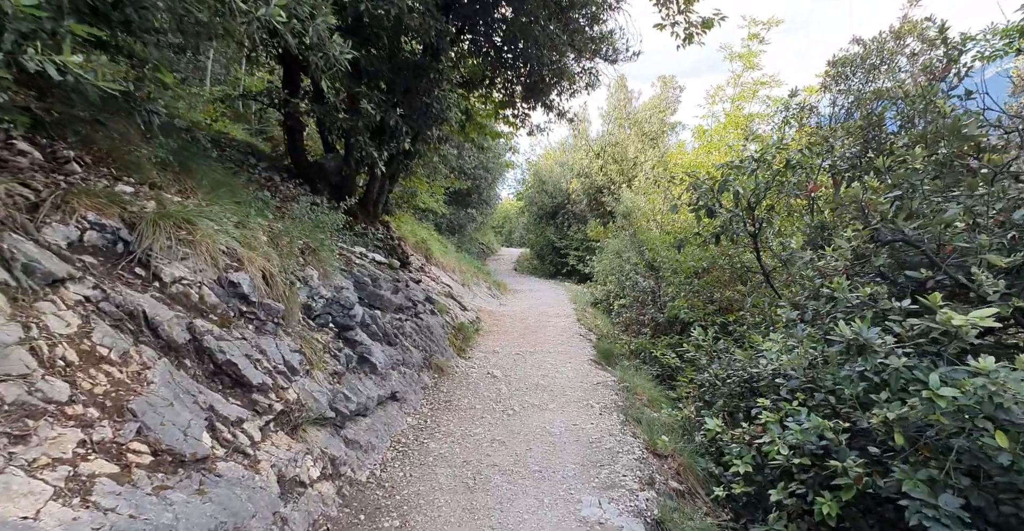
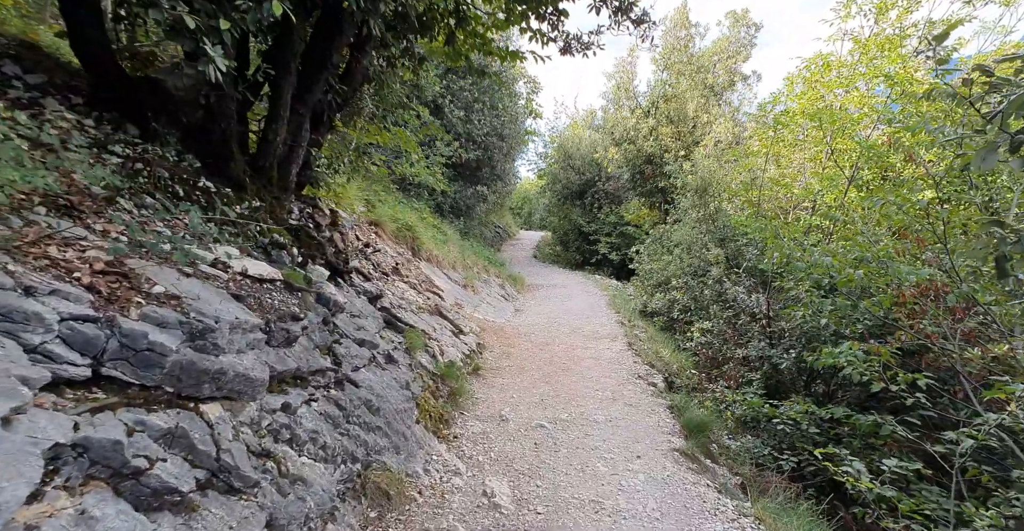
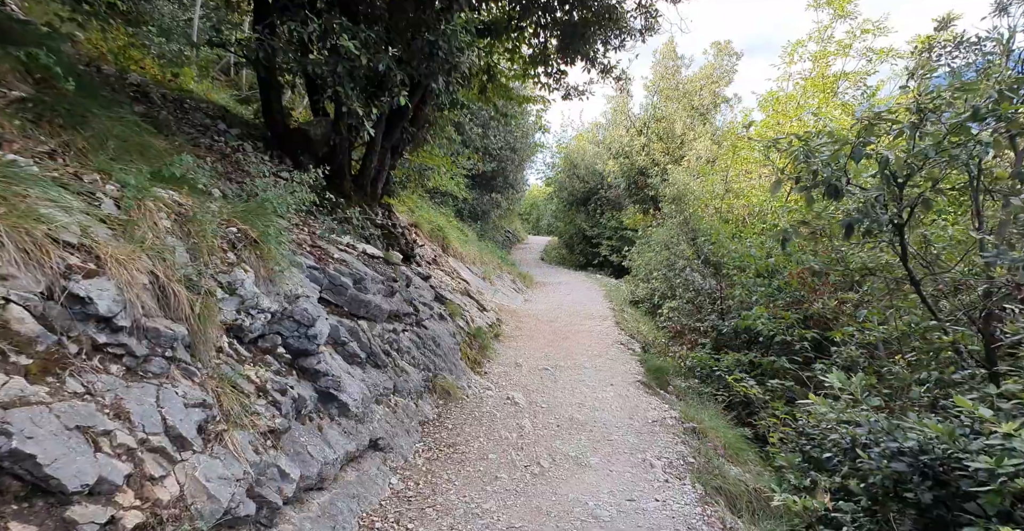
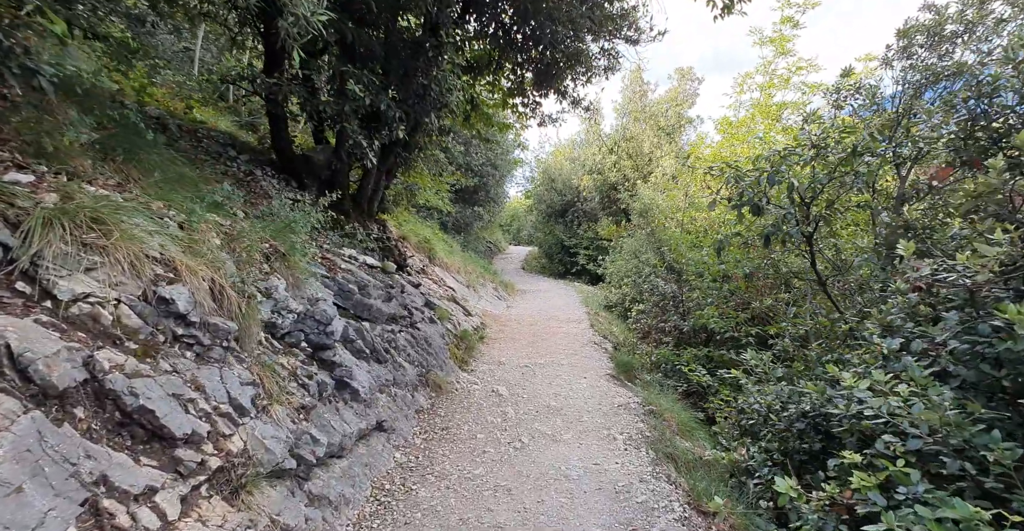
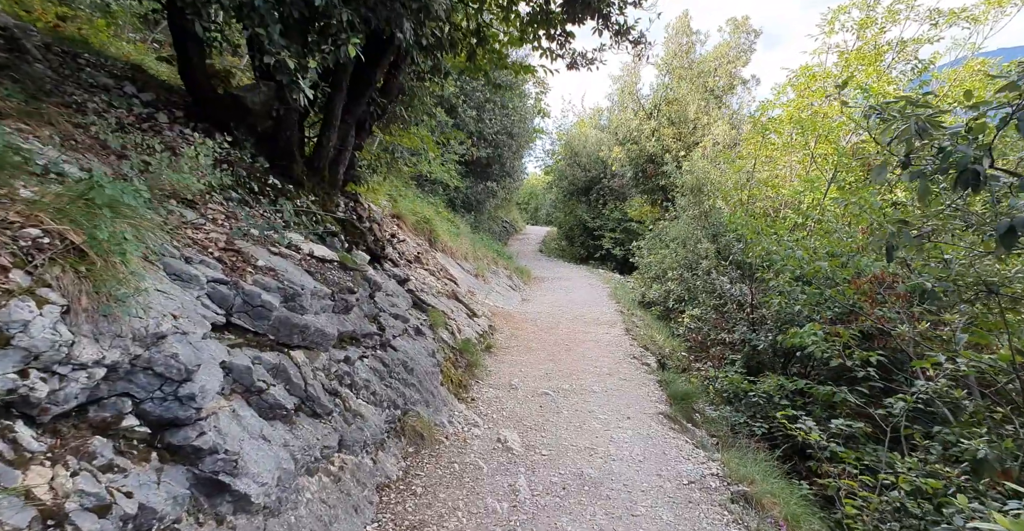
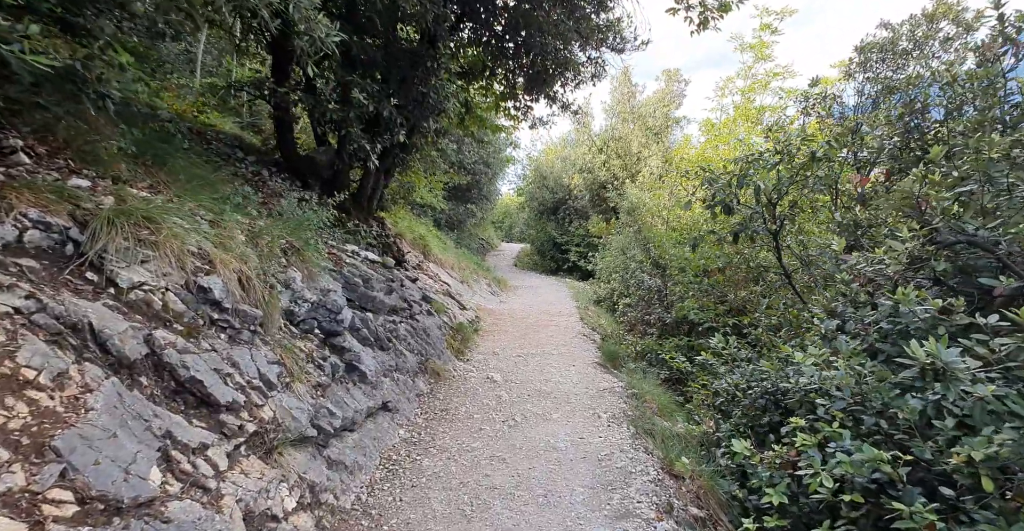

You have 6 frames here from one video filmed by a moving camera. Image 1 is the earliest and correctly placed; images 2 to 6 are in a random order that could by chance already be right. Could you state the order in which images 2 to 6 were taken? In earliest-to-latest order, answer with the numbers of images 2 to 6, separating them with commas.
6, 4, 3, 5, 2
